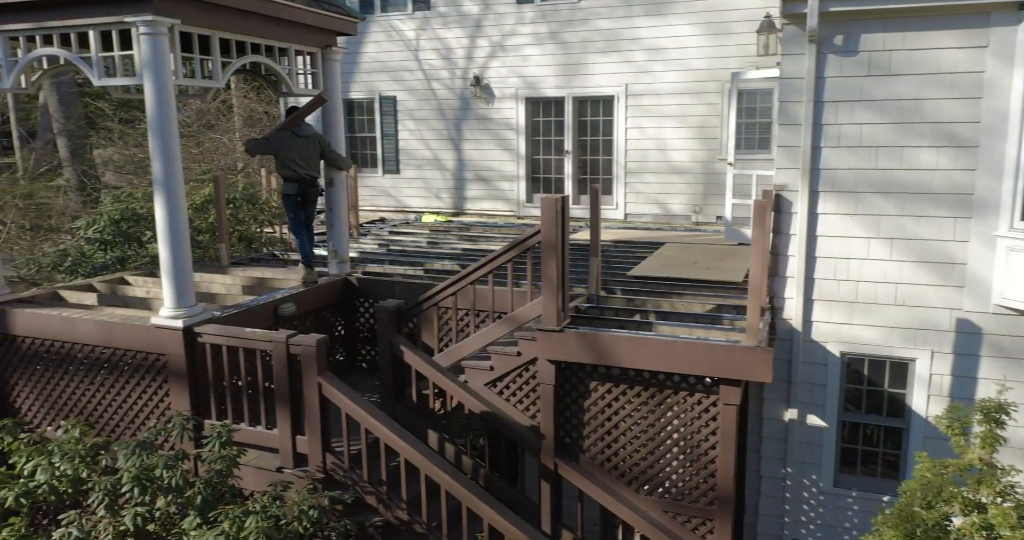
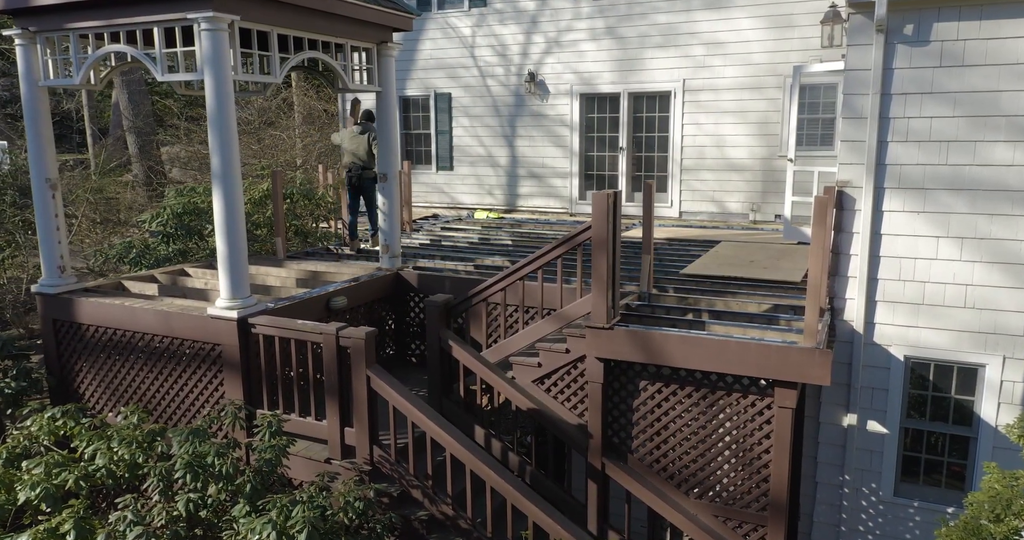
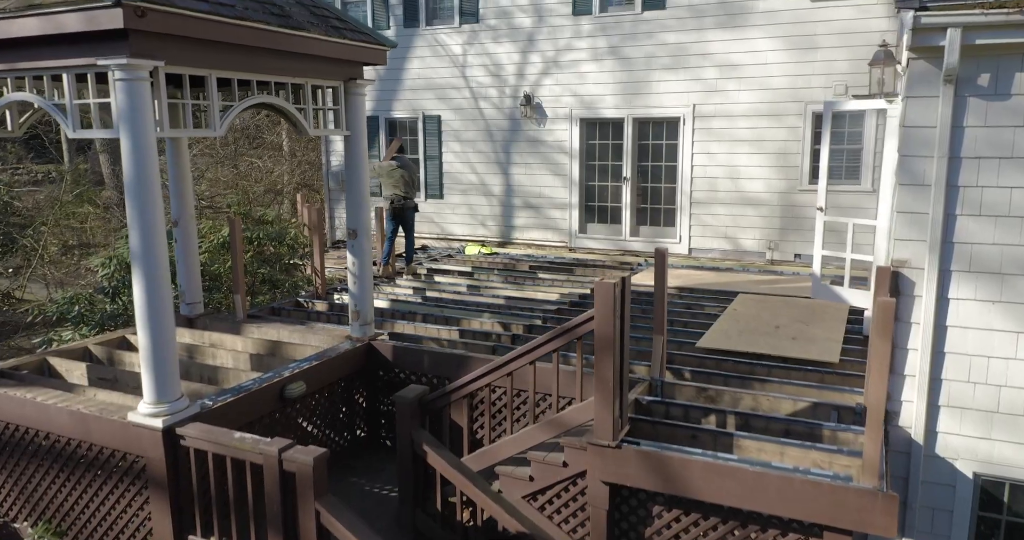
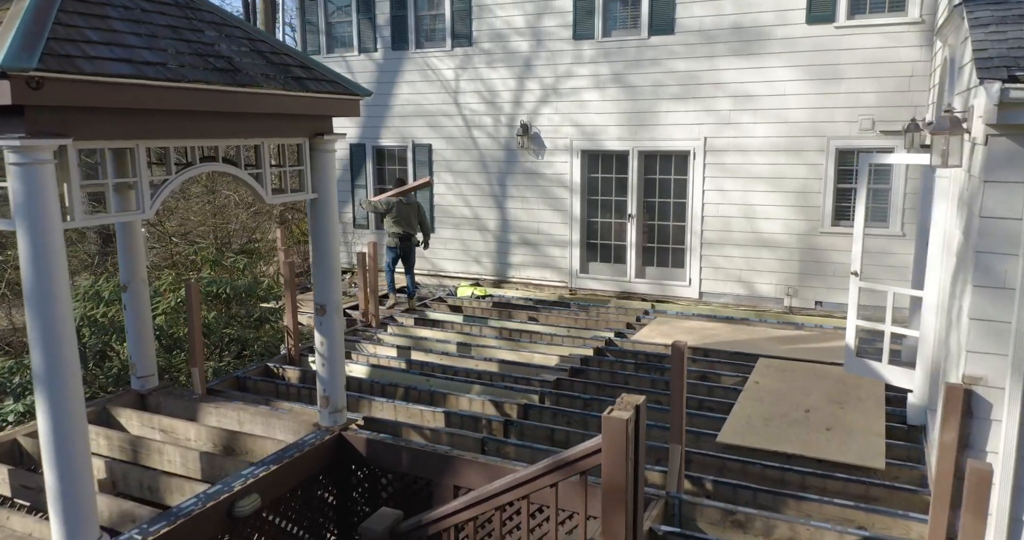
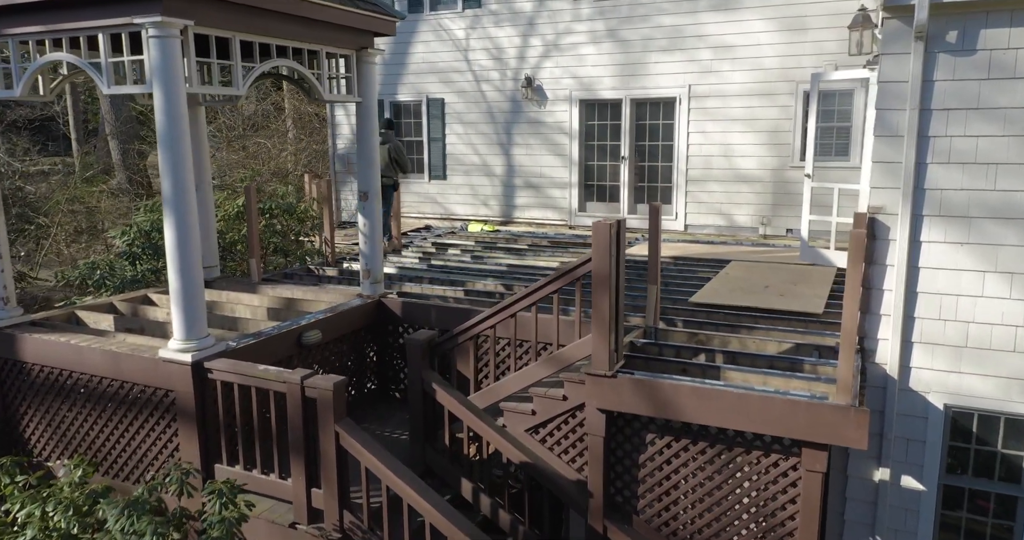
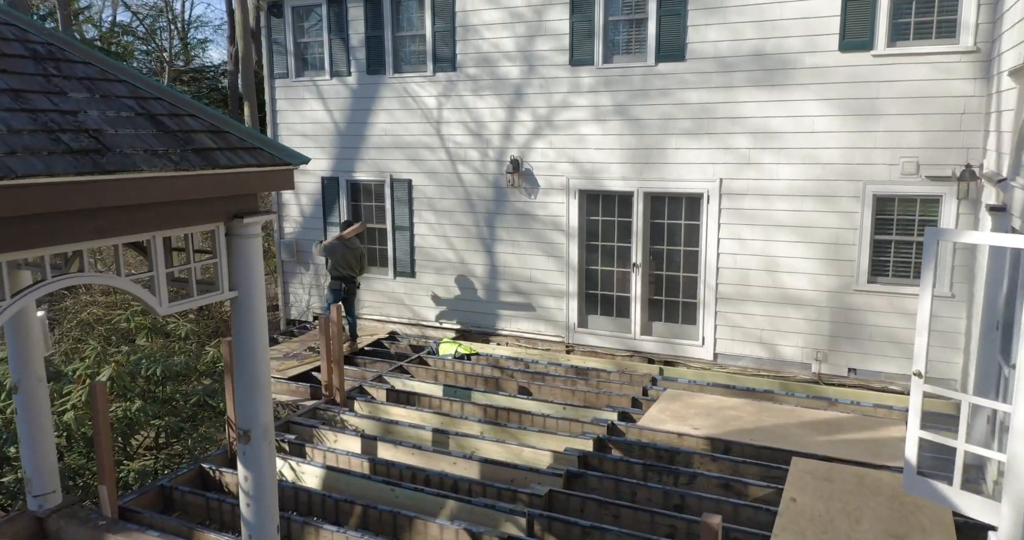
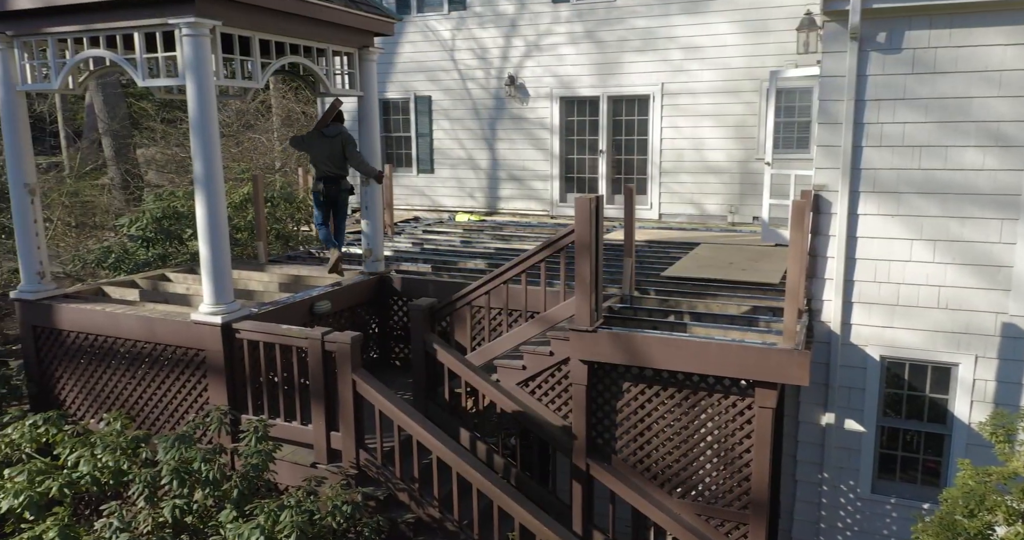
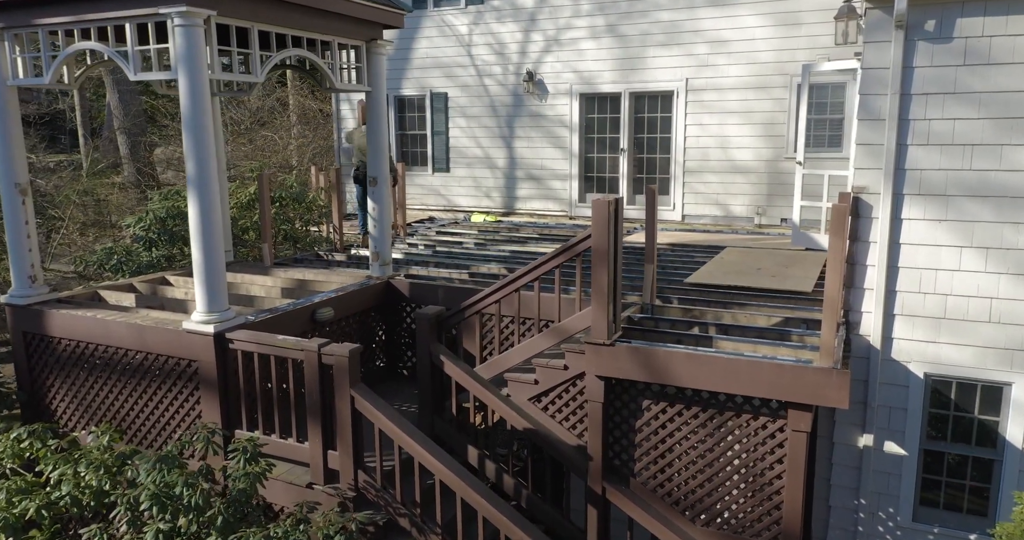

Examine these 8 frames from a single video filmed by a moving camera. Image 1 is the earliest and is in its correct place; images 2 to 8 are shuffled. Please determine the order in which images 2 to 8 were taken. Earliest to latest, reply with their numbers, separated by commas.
7, 2, 8, 5, 3, 4, 6
